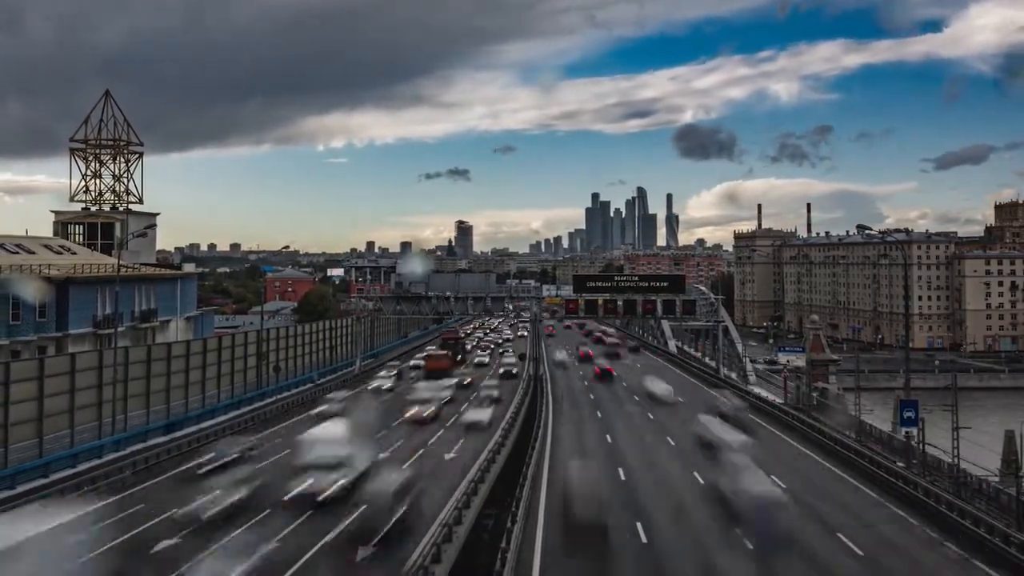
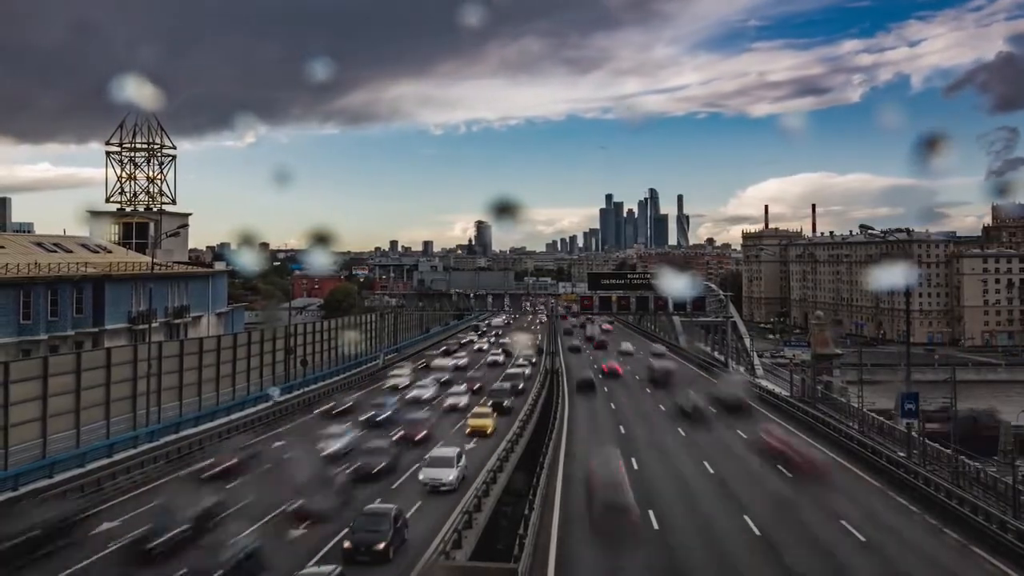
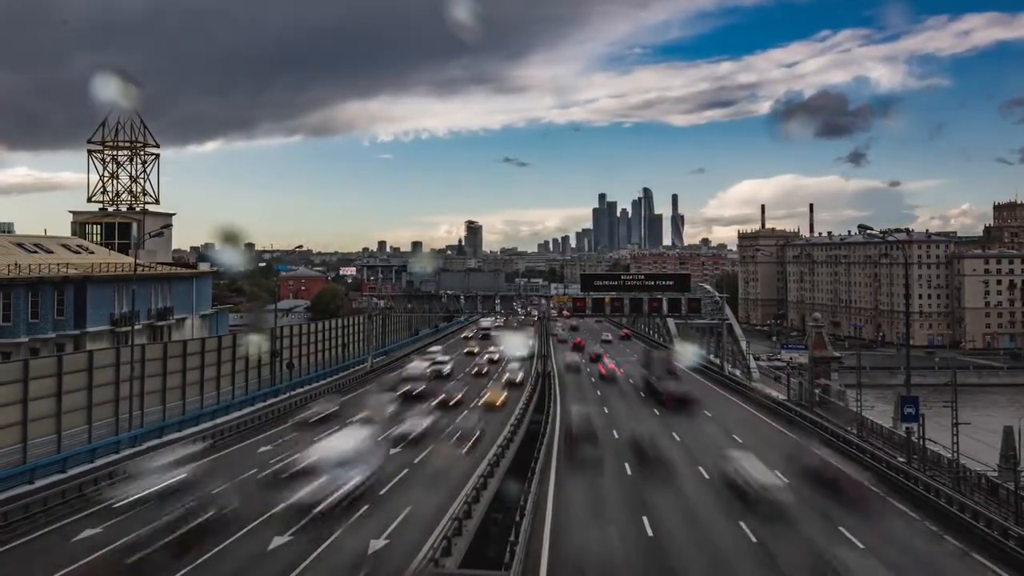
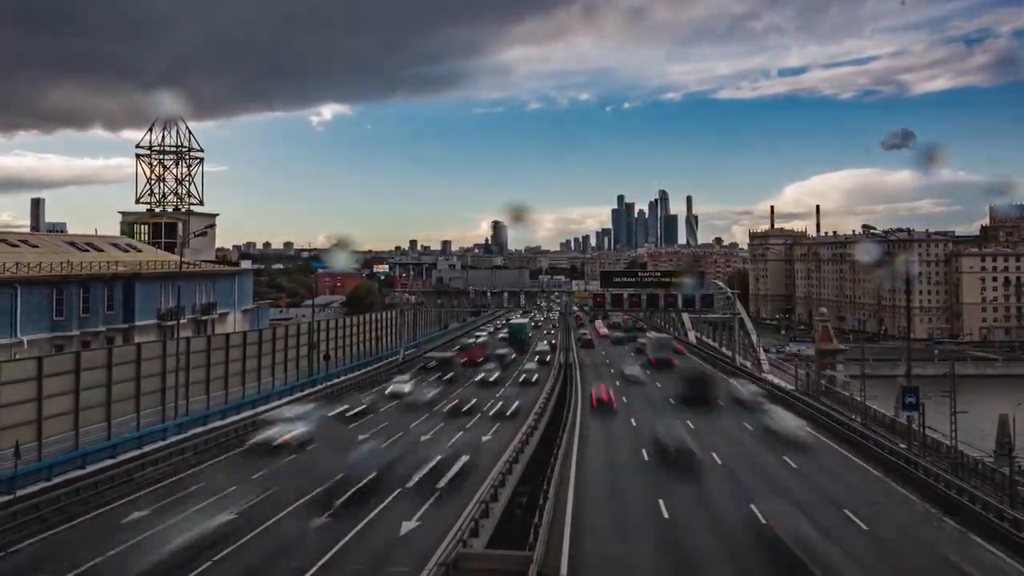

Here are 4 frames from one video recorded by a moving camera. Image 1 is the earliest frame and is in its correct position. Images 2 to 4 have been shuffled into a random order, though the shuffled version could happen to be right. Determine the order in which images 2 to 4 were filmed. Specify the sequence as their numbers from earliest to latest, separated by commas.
3, 2, 4
